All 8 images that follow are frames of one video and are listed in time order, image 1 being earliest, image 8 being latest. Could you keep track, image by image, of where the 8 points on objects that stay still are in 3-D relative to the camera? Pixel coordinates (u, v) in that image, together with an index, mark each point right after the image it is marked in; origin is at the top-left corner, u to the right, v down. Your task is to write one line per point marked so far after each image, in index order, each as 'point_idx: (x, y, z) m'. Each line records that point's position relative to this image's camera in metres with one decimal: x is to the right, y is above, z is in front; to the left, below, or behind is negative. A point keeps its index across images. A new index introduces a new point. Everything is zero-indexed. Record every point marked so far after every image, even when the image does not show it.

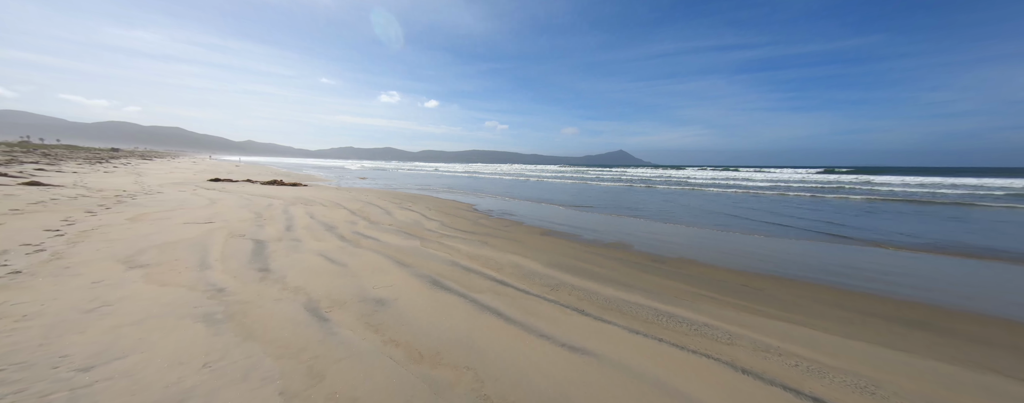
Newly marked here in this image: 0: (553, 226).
0: (+1.1, -0.6, +7.2) m
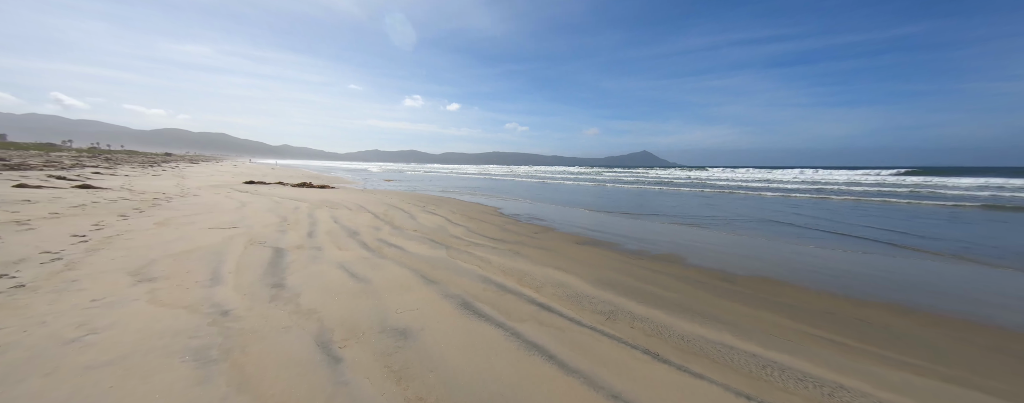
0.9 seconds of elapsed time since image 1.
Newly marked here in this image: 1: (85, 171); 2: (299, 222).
0: (+1.8, -0.7, +6.7) m
1: (-20.2, +1.4, +13.3) m
2: (-4.2, -0.4, +5.6) m
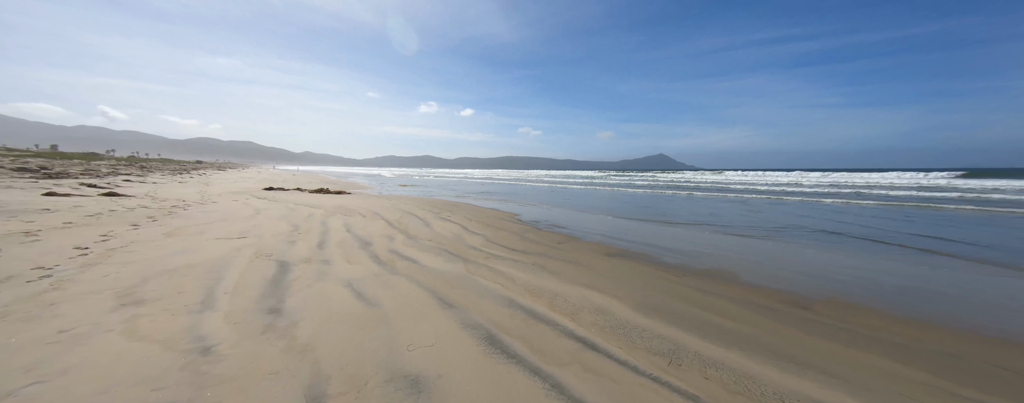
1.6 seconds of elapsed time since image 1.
0: (+2.2, -0.9, +6.1) m
1: (-19.5, +1.1, +13.8) m
2: (-3.8, -0.6, +5.3) m
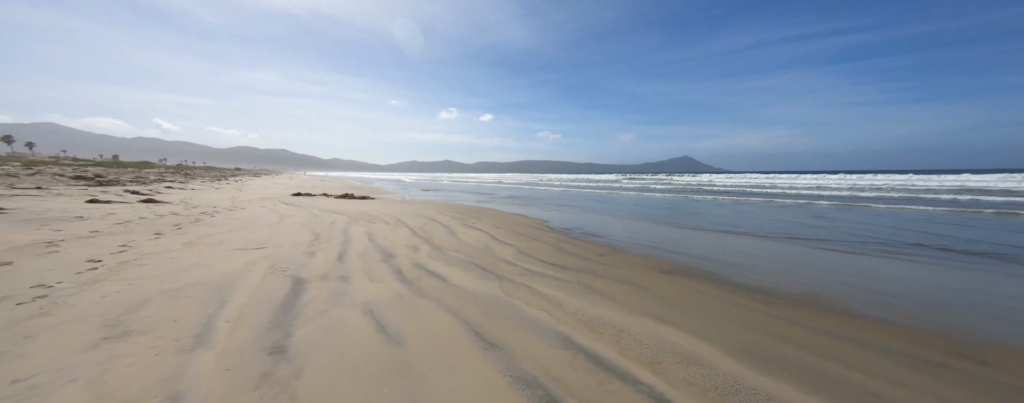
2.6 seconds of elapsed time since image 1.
0: (+2.9, -1.0, +5.4) m
1: (-18.2, +0.8, +14.5) m
2: (-3.2, -0.7, +5.0) m
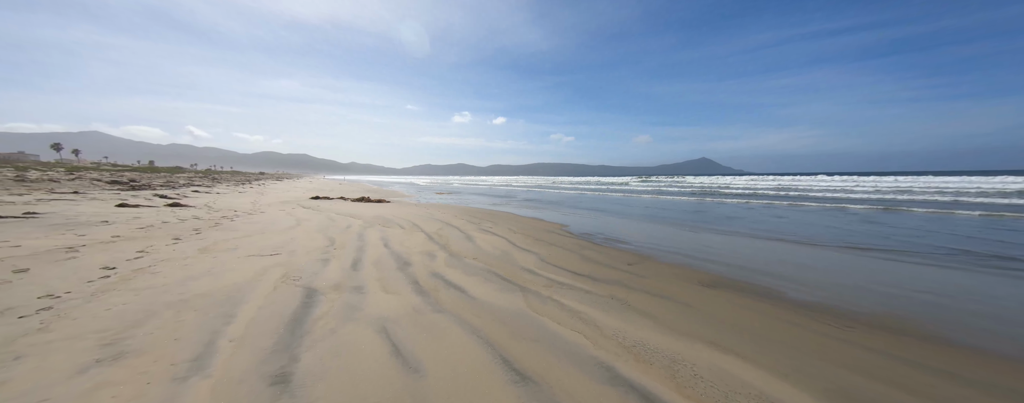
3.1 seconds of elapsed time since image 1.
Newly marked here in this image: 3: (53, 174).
0: (+3.2, -1.1, +4.9) m
1: (-17.4, +0.6, +15.1) m
2: (-2.9, -0.8, +4.9) m
3: (-26.6, +1.6, +16.3) m
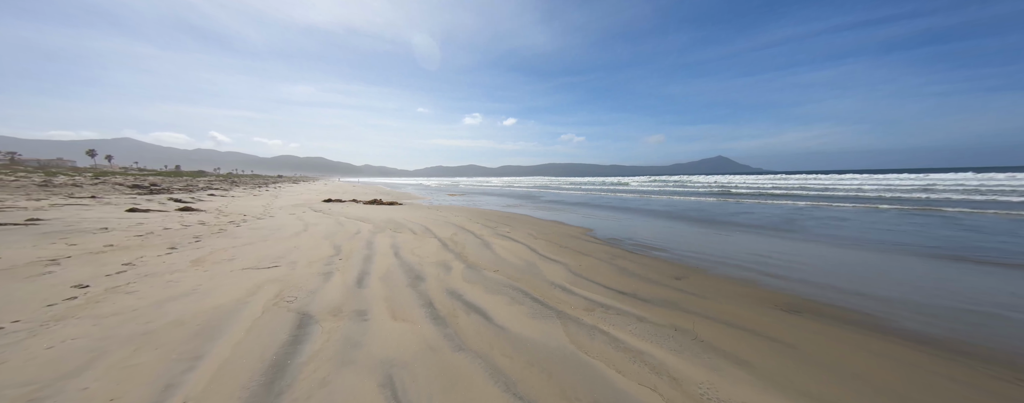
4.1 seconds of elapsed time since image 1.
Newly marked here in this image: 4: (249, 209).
0: (+3.6, -1.1, +4.2) m
1: (-16.7, +0.5, +15.1) m
2: (-2.5, -0.9, +4.4) m
3: (-25.7, +1.3, +16.8) m
4: (-9.2, -0.3, +10.0) m
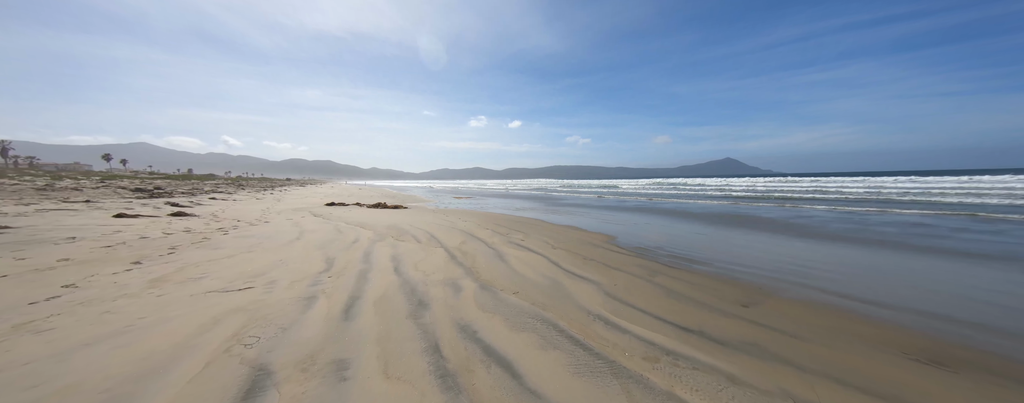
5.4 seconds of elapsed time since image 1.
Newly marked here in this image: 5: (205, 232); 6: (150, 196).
0: (+3.9, -1.2, +3.4) m
1: (-16.2, +0.3, +14.8) m
2: (-2.2, -0.9, +3.7) m
3: (-25.2, +1.1, +16.6) m
4: (-8.9, -0.4, +9.4) m
5: (-6.5, -0.6, +6.0) m
6: (-16.7, +0.3, +13.0) m
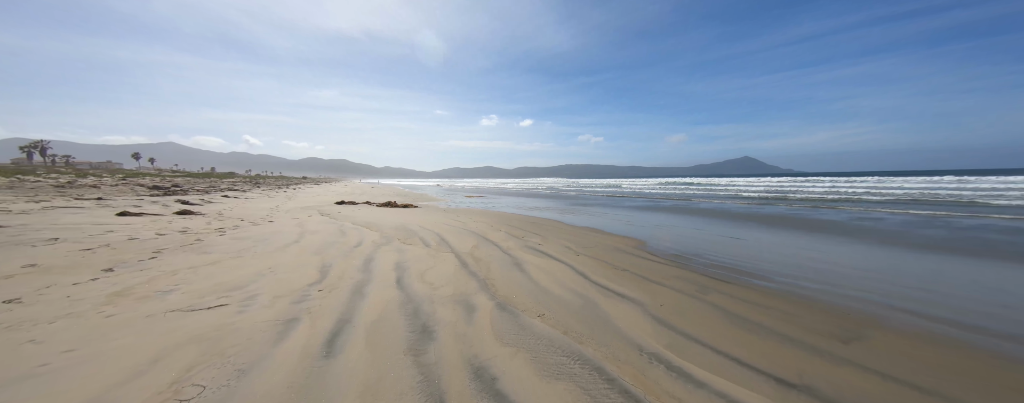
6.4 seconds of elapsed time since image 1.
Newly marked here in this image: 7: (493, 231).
0: (+4.1, -1.2, +2.7) m
1: (-15.5, +0.4, +14.8) m
2: (-2.0, -0.9, +3.2) m
3: (-24.4, +1.3, +16.9) m
4: (-8.4, -0.4, +9.2) m
5: (-6.2, -0.6, +5.6) m
6: (-16.1, +0.4, +13.0) m
7: (-0.5, -0.7, +7.3) m
